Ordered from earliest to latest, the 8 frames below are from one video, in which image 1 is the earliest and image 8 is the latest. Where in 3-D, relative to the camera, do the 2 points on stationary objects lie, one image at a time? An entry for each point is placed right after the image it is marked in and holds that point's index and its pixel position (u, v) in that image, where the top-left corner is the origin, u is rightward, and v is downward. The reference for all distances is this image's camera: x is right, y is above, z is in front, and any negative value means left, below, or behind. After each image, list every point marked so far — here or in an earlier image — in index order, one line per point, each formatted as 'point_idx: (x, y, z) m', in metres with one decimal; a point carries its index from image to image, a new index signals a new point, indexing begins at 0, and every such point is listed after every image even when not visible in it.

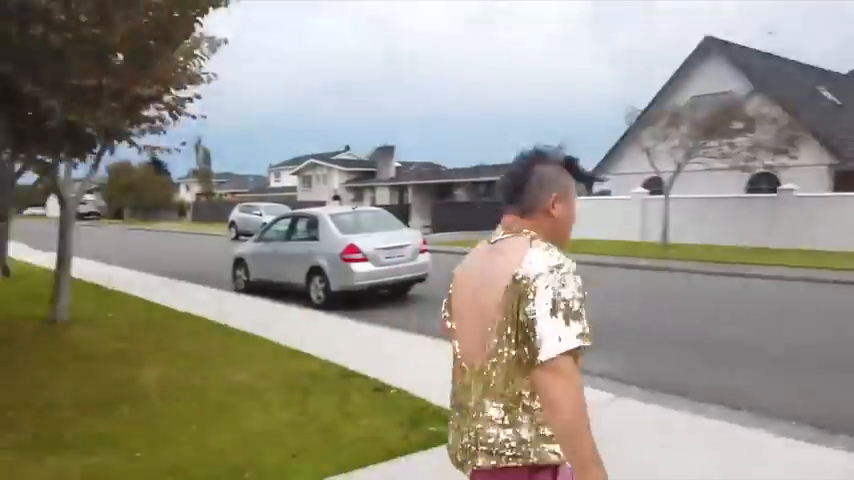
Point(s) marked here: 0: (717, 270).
0: (+6.4, -0.6, +16.2) m
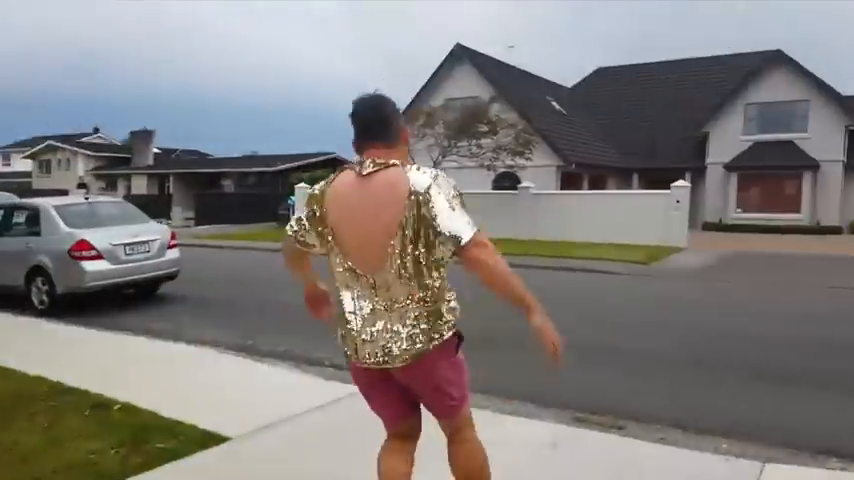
0: (+1.0, -0.5, +17.4) m
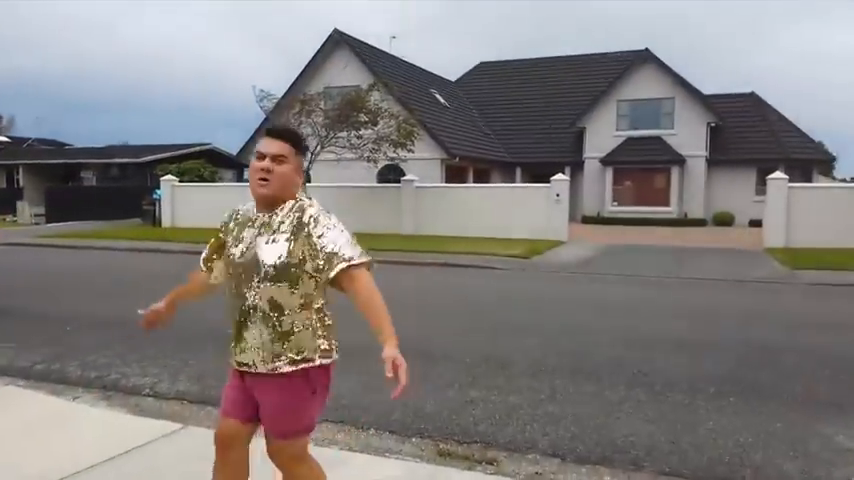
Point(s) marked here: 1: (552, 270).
0: (-1.9, -0.4, +16.3) m
1: (+2.5, -0.6, +14.7) m
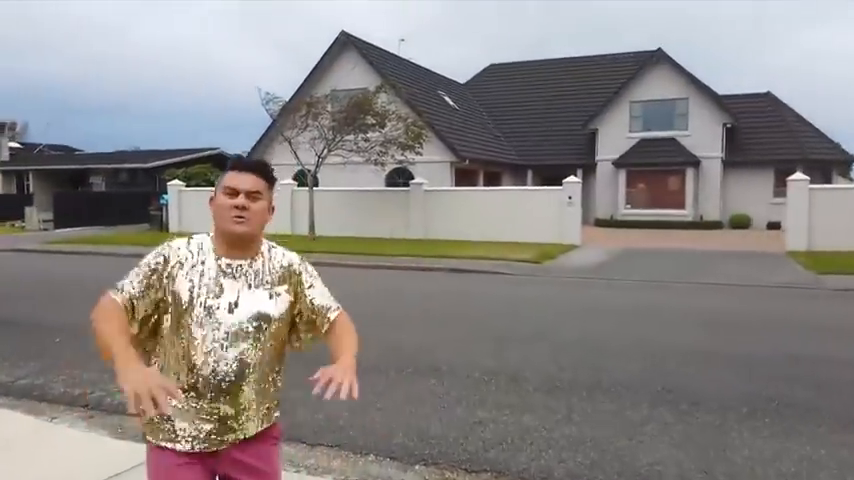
0: (-1.7, -0.5, +15.9) m
1: (+2.7, -0.7, +14.1) m
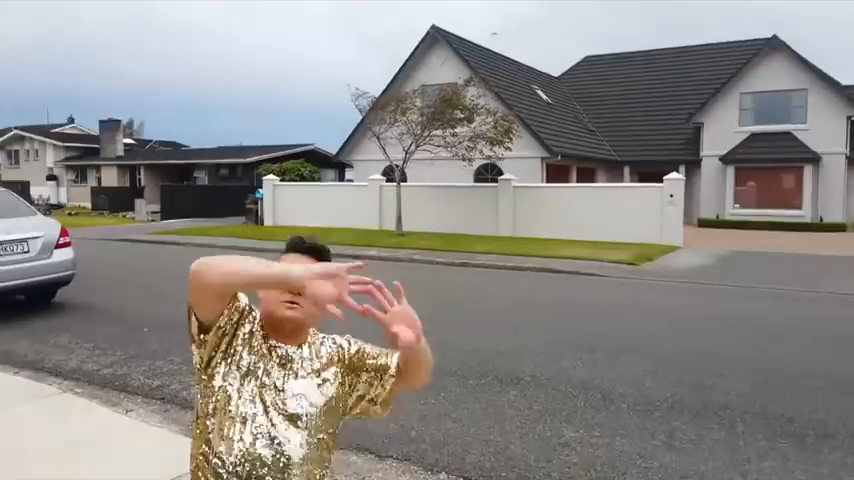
0: (+0.2, -0.4, +15.5) m
1: (+4.3, -0.7, +13.2) m
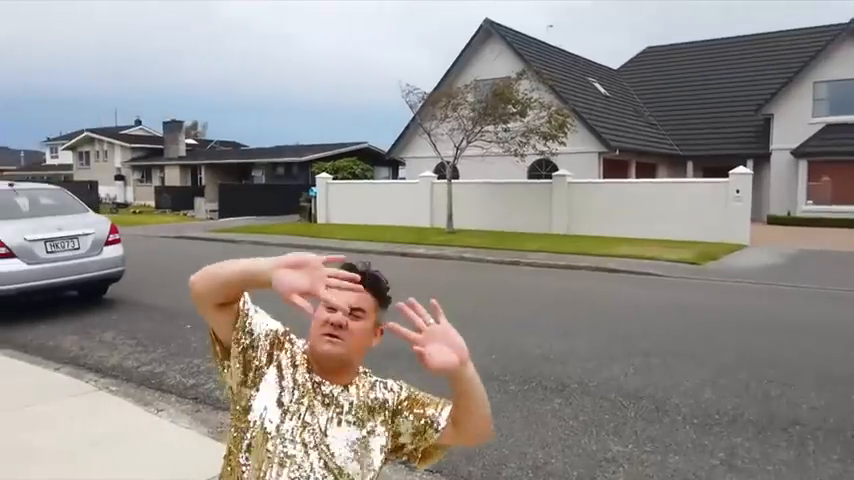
0: (+1.2, -0.4, +15.0) m
1: (+5.2, -0.6, +12.5) m
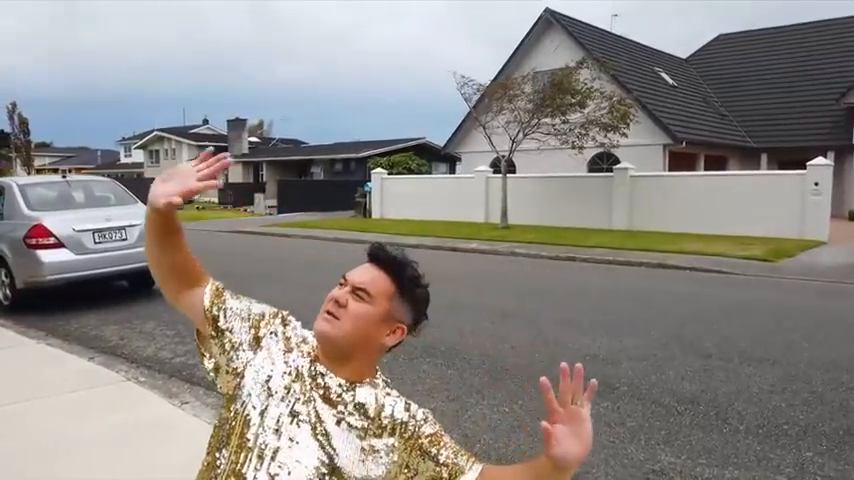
0: (+2.3, -0.3, +14.5) m
1: (+6.0, -0.6, +11.6) m
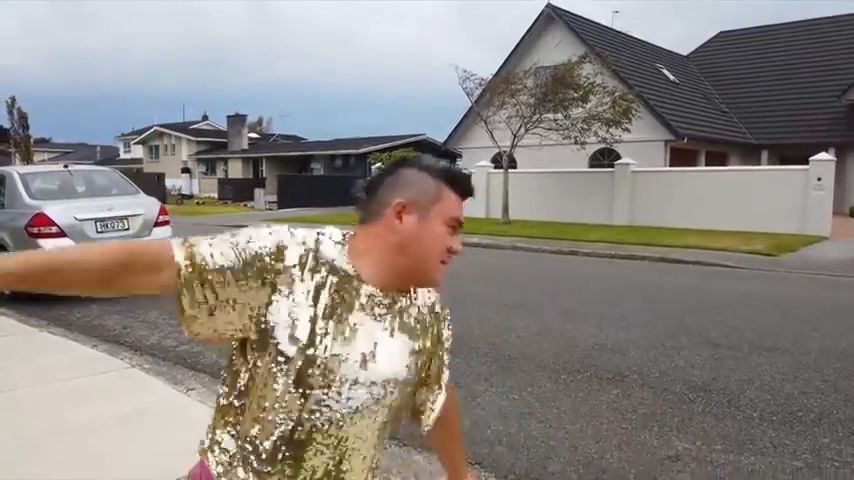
0: (+2.3, -0.1, +14.4) m
1: (+6.0, -0.5, +11.5) m
